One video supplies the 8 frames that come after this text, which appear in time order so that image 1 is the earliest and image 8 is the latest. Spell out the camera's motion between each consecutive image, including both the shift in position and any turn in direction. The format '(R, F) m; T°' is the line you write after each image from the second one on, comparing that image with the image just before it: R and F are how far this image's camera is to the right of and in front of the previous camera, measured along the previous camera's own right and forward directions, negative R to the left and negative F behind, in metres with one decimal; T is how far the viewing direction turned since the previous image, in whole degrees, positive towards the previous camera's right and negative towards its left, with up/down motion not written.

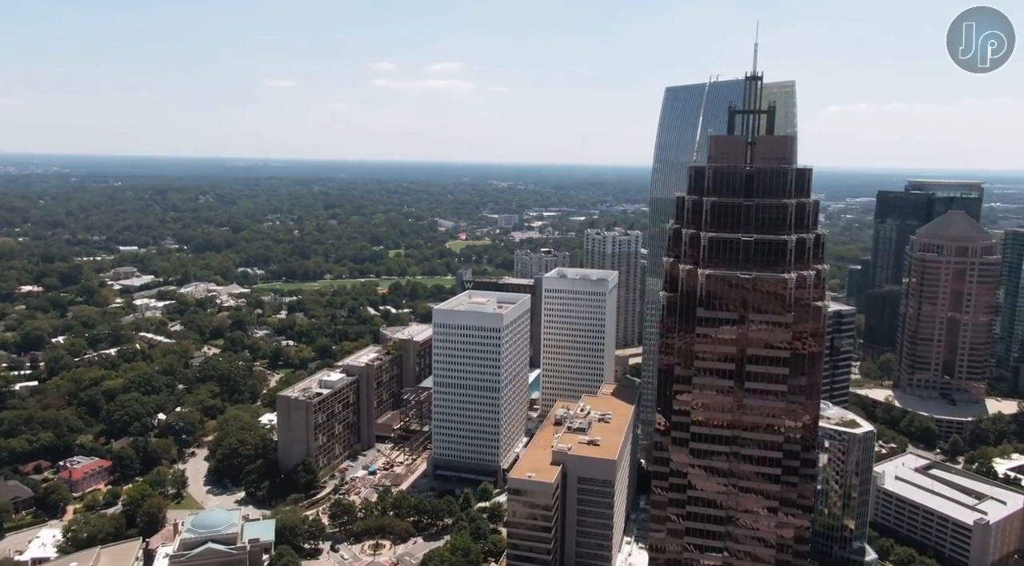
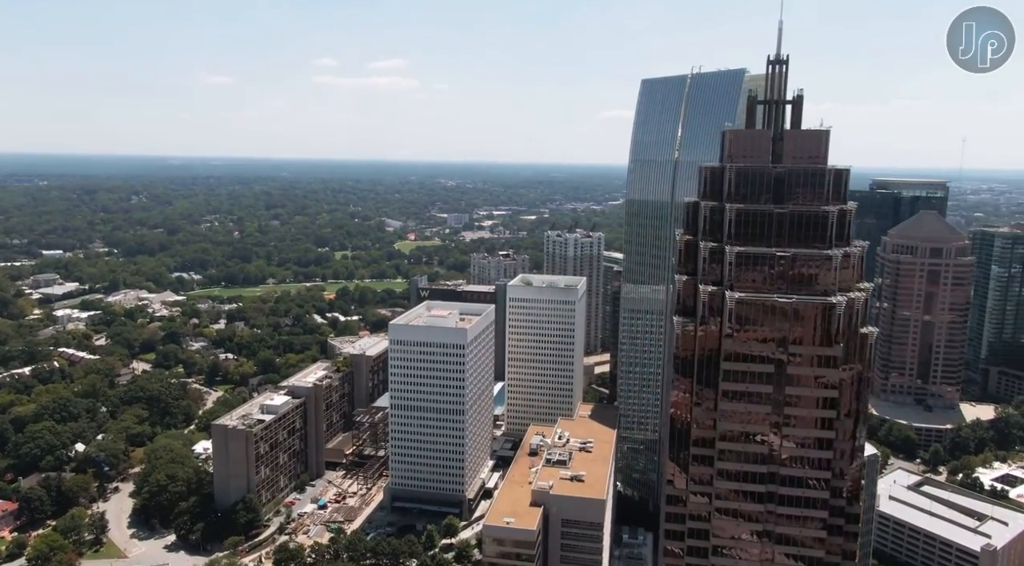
(-1.9, +9.1) m; +4°
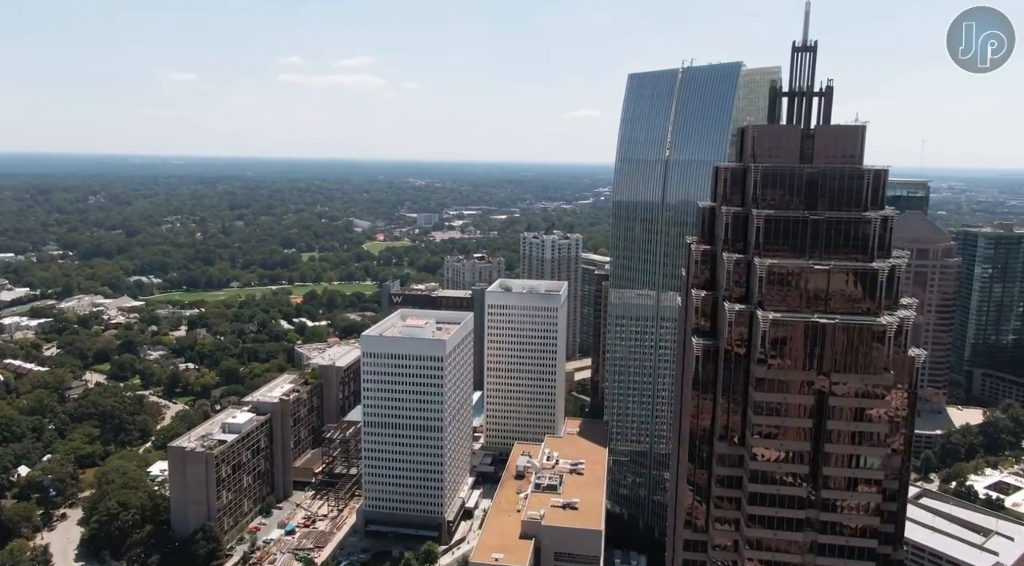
(-1.3, +5.5) m; +2°
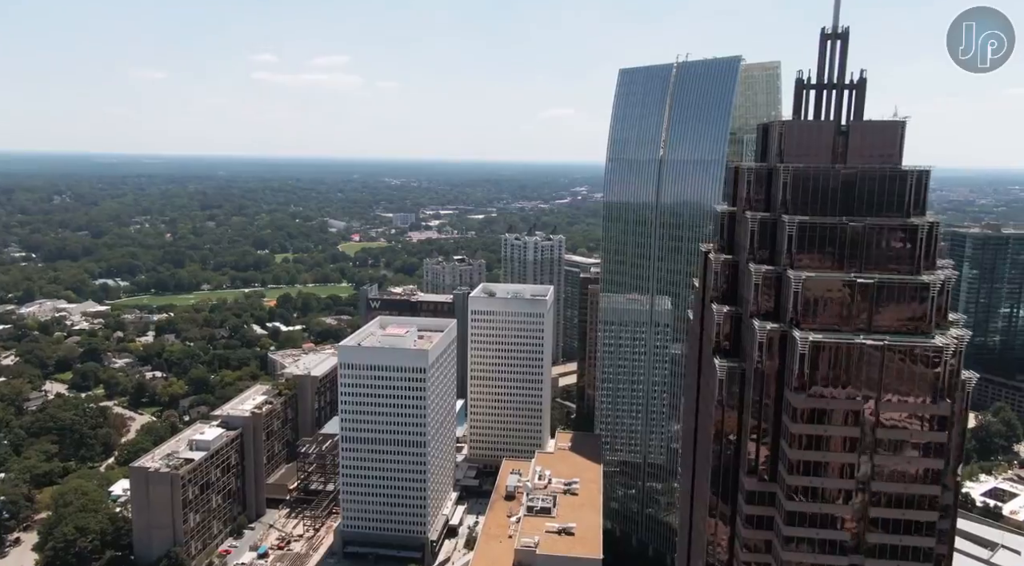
(-1.0, +4.3) m; +2°
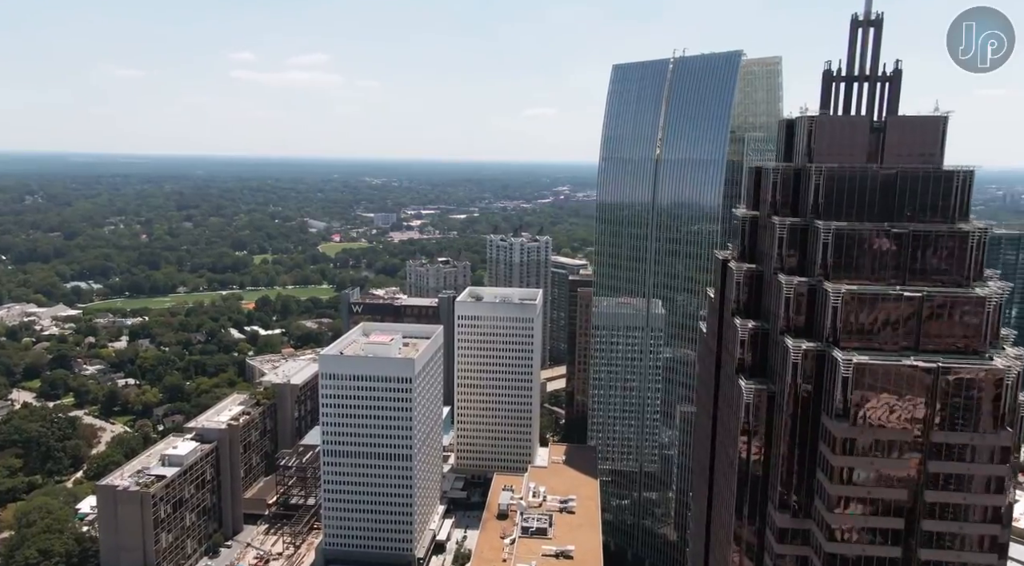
(-0.8, +3.5) m; +1°
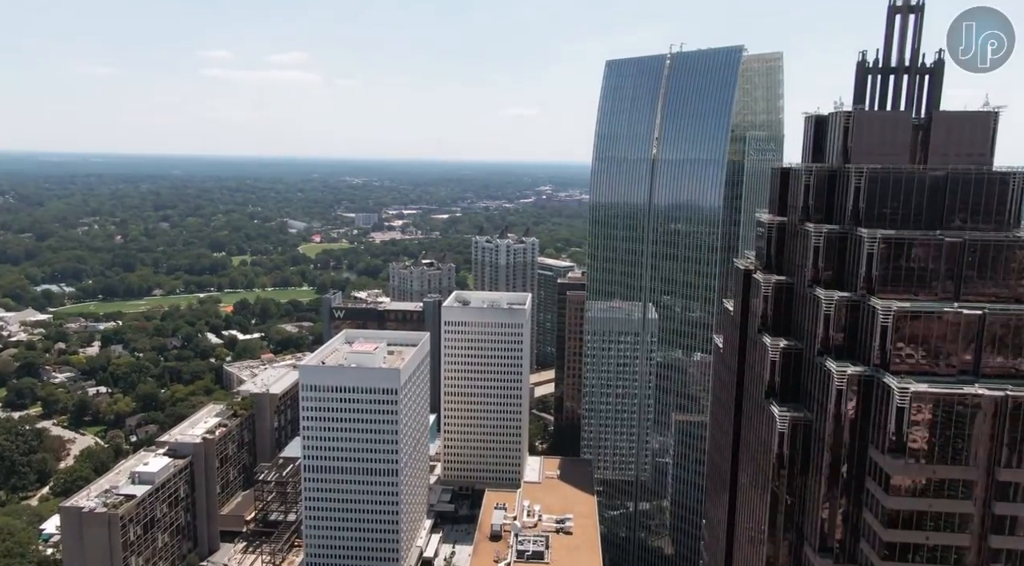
(-0.8, +3.4) m; +1°
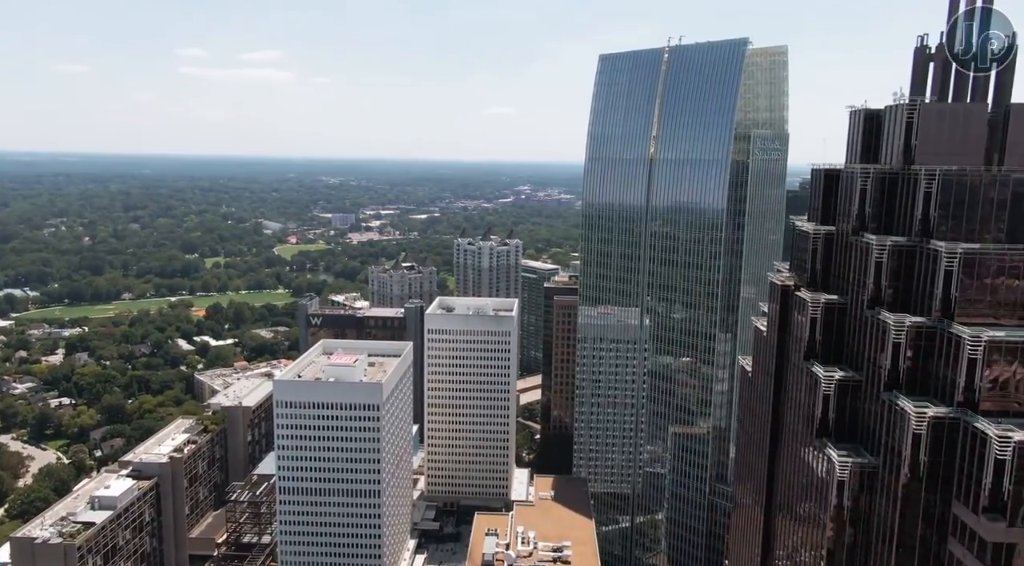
(-1.0, +4.2) m; +2°
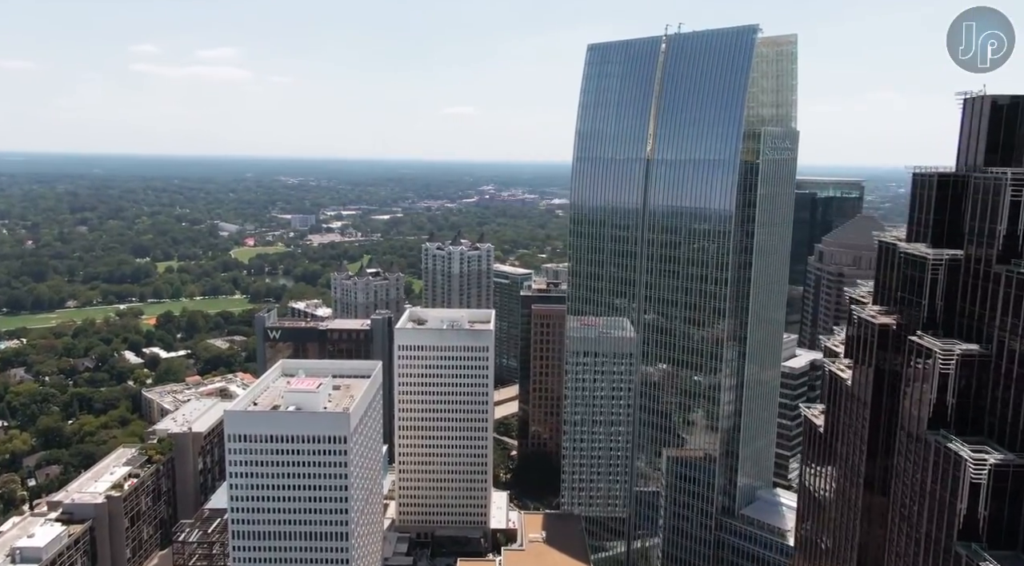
(-1.5, +6.9) m; +3°
